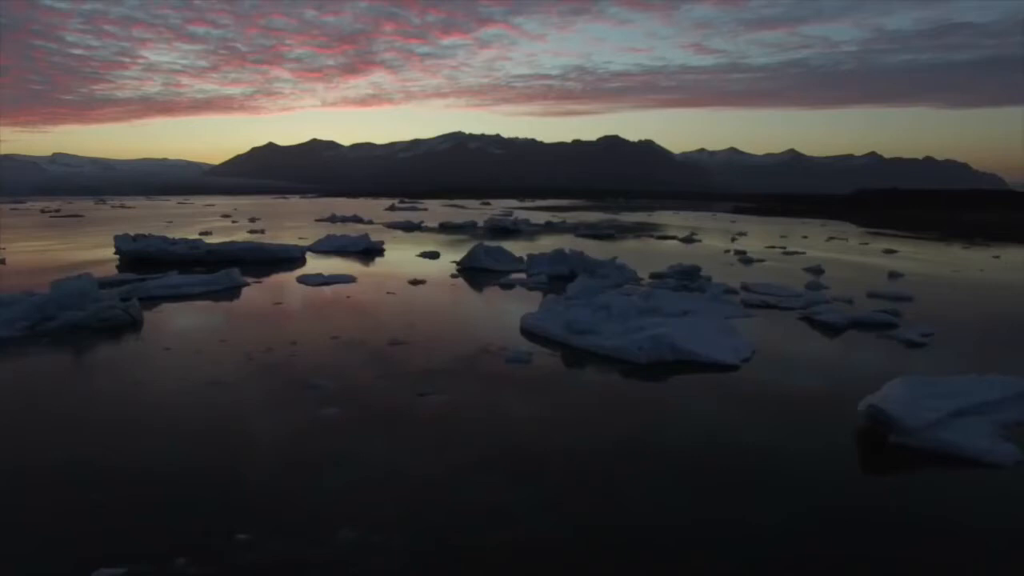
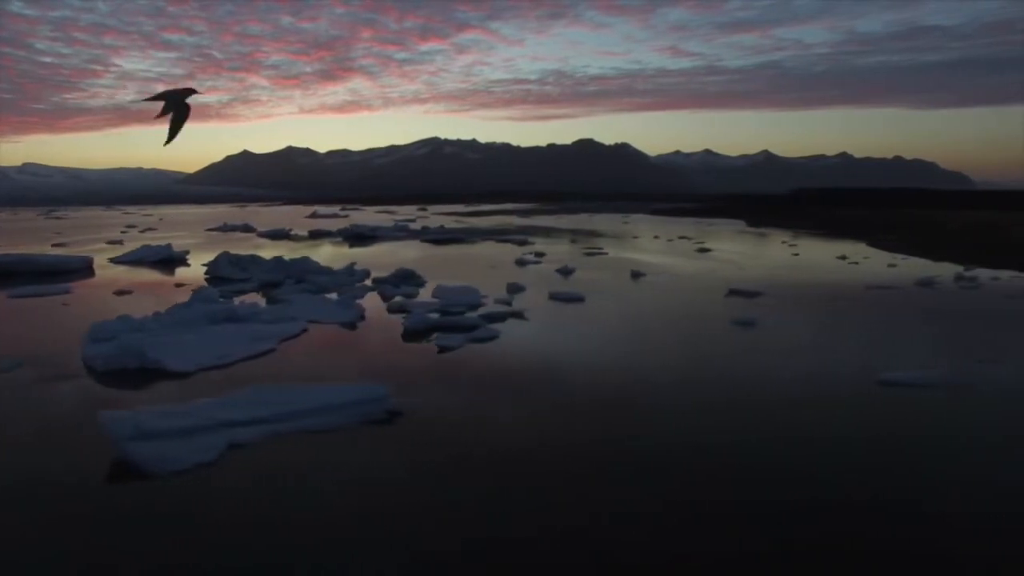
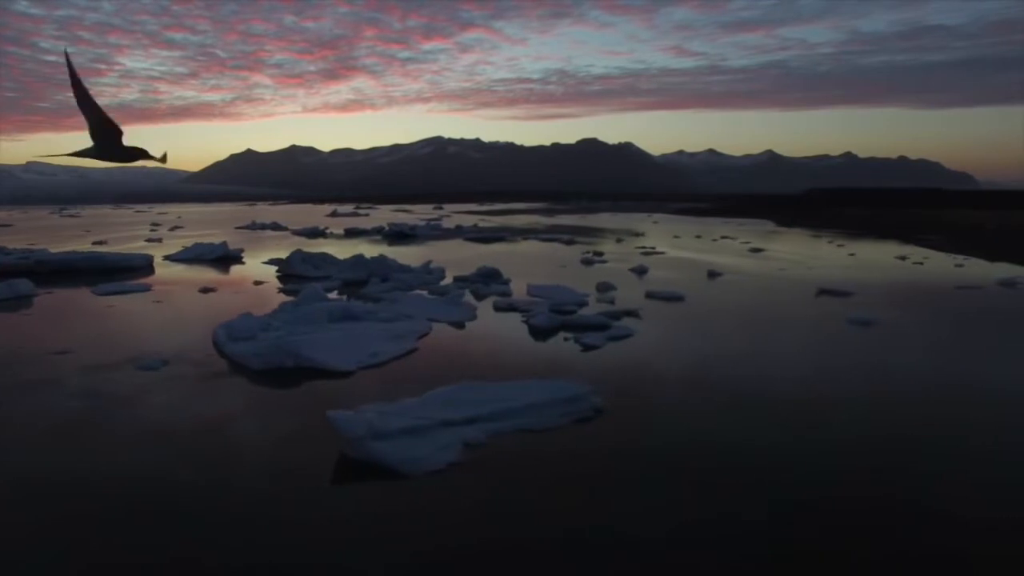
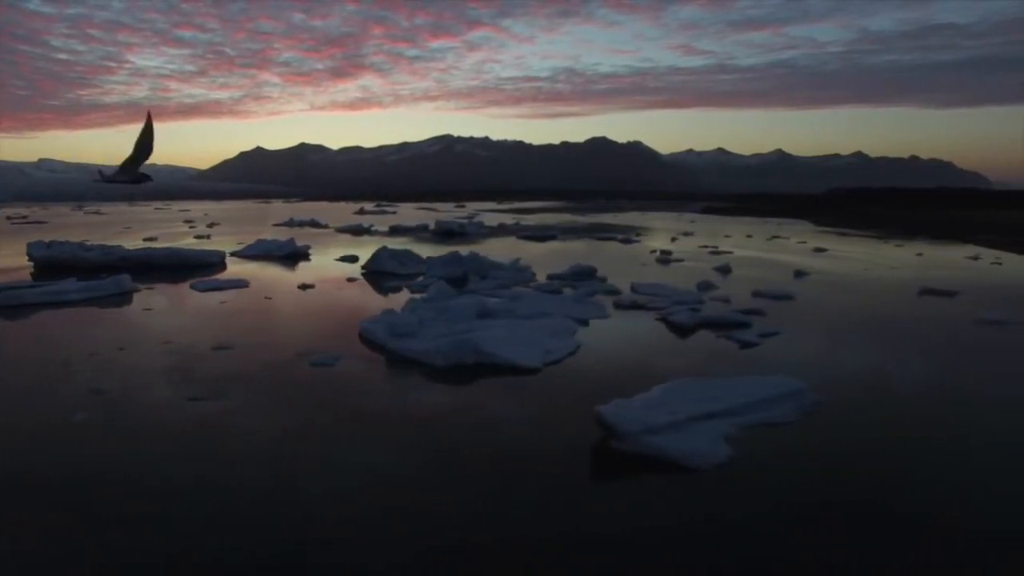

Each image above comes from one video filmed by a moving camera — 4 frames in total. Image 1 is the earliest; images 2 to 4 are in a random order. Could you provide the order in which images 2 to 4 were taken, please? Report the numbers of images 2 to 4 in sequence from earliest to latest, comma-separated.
4, 3, 2
